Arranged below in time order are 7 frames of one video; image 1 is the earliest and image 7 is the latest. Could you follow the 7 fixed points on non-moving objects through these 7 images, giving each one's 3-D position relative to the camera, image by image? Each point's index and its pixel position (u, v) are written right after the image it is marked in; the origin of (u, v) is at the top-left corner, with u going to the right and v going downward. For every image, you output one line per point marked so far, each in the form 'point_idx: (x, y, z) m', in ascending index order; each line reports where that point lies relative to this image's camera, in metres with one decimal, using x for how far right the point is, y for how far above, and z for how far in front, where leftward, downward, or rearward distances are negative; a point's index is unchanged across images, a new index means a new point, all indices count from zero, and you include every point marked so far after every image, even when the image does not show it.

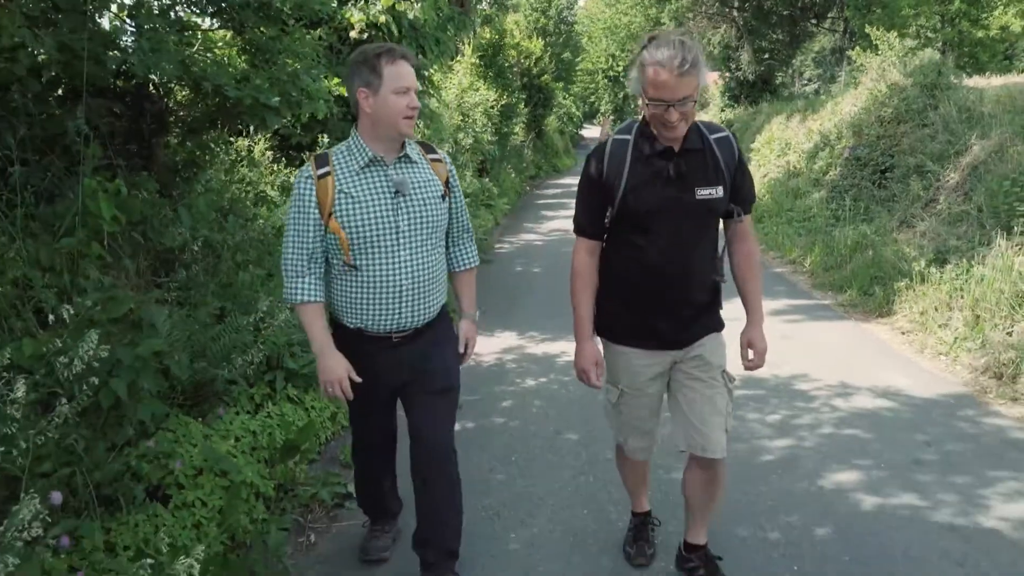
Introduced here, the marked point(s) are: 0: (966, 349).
0: (+3.6, -0.5, +6.2) m
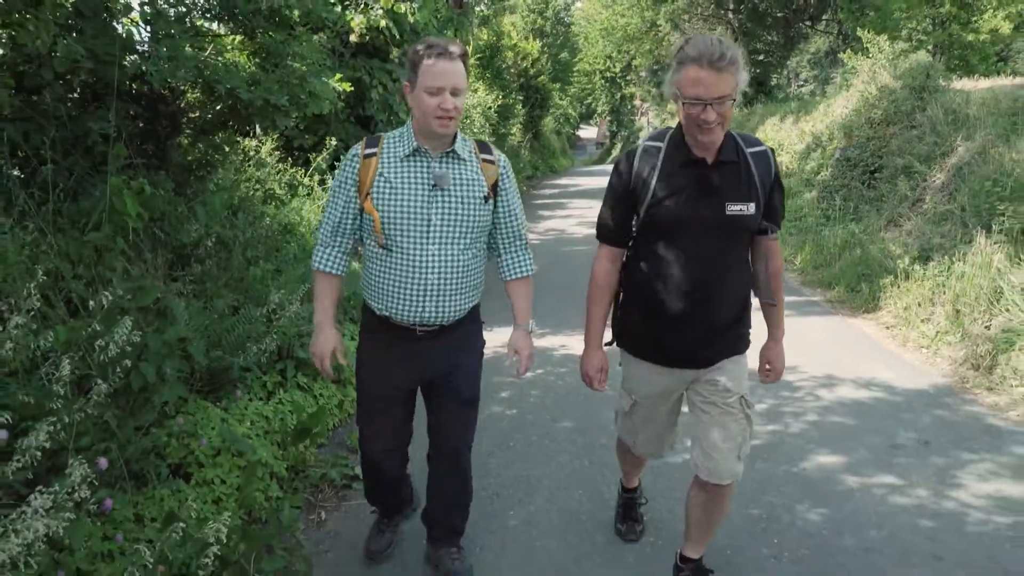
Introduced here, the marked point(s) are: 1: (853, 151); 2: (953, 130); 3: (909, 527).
0: (+3.6, -0.4, +6.4) m
1: (+5.3, +2.1, +12.0) m
2: (+5.7, +2.0, +10.0) m
3: (+1.9, -1.2, +3.7) m
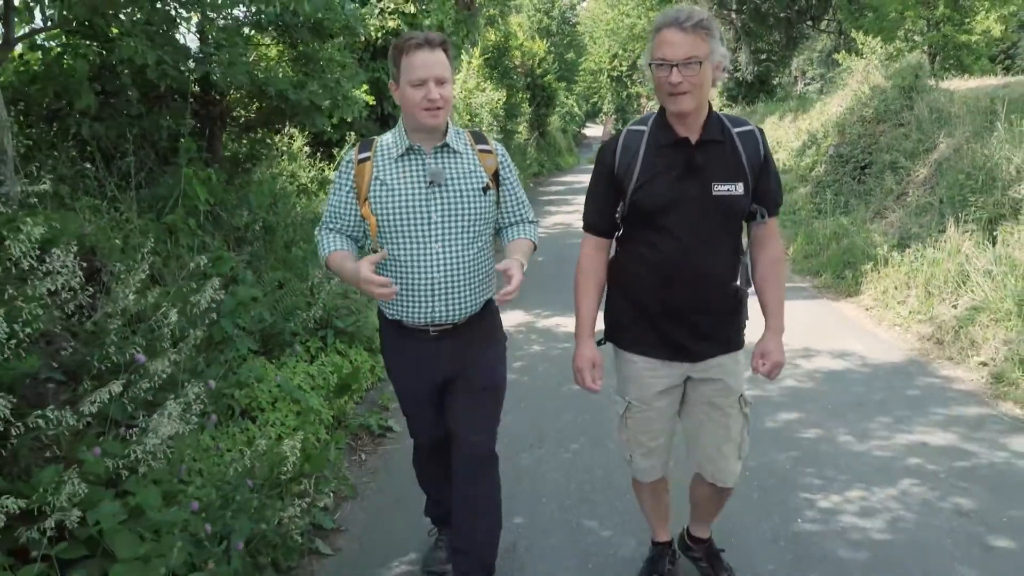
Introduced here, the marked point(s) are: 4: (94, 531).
0: (+3.7, -0.3, +7.1) m
1: (+5.4, +2.3, +12.7) m
2: (+5.8, +2.2, +10.6) m
3: (+2.0, -1.0, +4.4) m
4: (-1.4, -0.8, +2.6) m
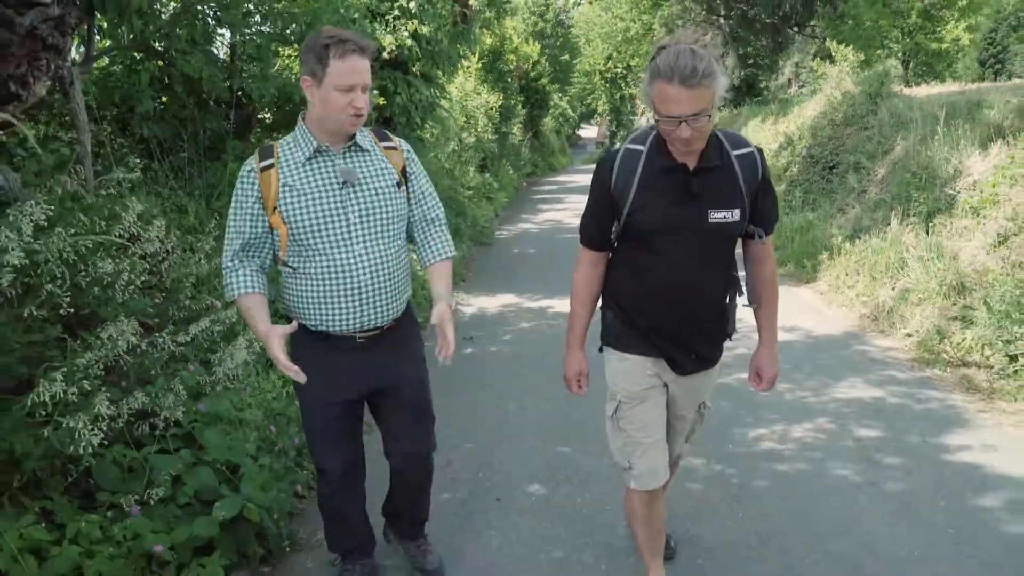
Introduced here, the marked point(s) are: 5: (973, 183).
0: (+3.6, -0.1, +8.0) m
1: (+5.3, +2.4, +13.6) m
2: (+5.7, +2.3, +11.6) m
3: (+1.9, -0.8, +5.3) m
4: (-1.4, -0.6, +3.5) m
5: (+4.8, +1.1, +8.1) m
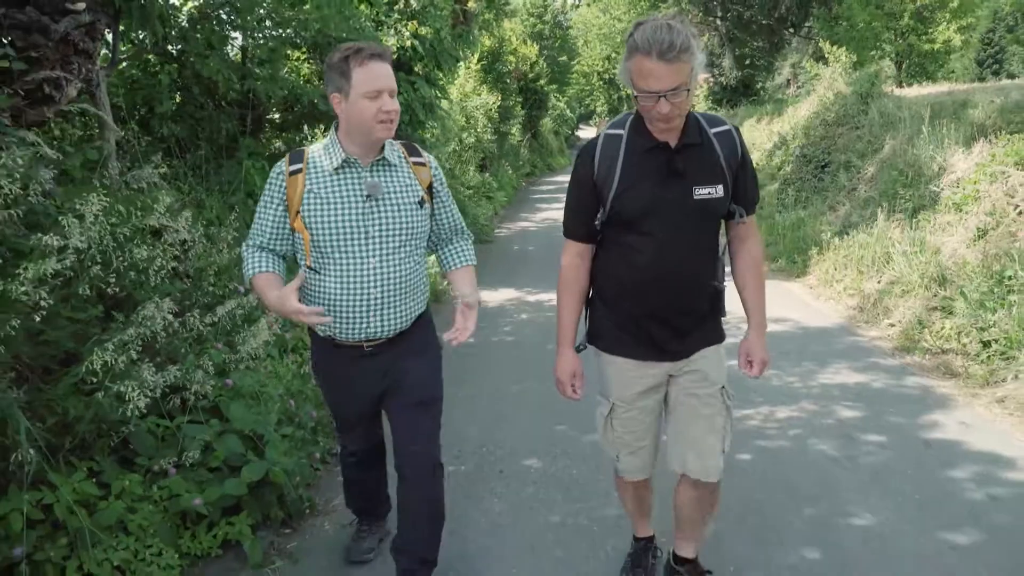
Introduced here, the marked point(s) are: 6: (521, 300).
0: (+3.6, -0.1, +8.3) m
1: (+5.3, +2.5, +13.9) m
2: (+5.7, +2.4, +11.9) m
3: (+1.9, -0.8, +5.6) m
4: (-1.4, -0.5, +3.8) m
5: (+4.8, +1.2, +8.4) m
6: (+0.1, -0.1, +8.8) m
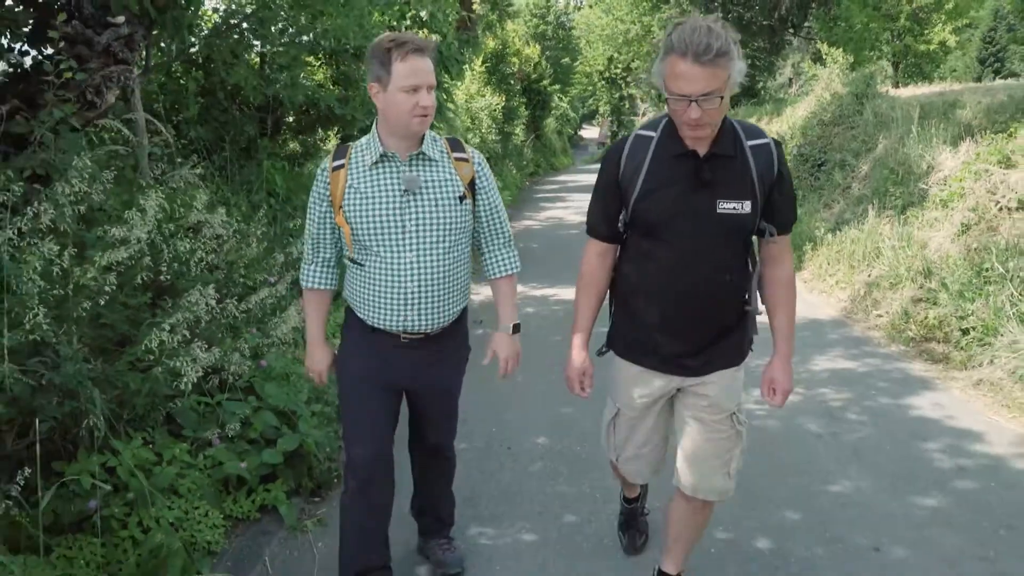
0: (+3.7, 0.0, +8.7) m
1: (+5.4, +2.6, +14.3) m
2: (+5.8, +2.5, +12.3) m
3: (+2.0, -0.7, +6.0) m
4: (-1.4, -0.5, +4.1) m
5: (+4.9, +1.2, +8.8) m
6: (+0.2, -0.1, +9.2) m
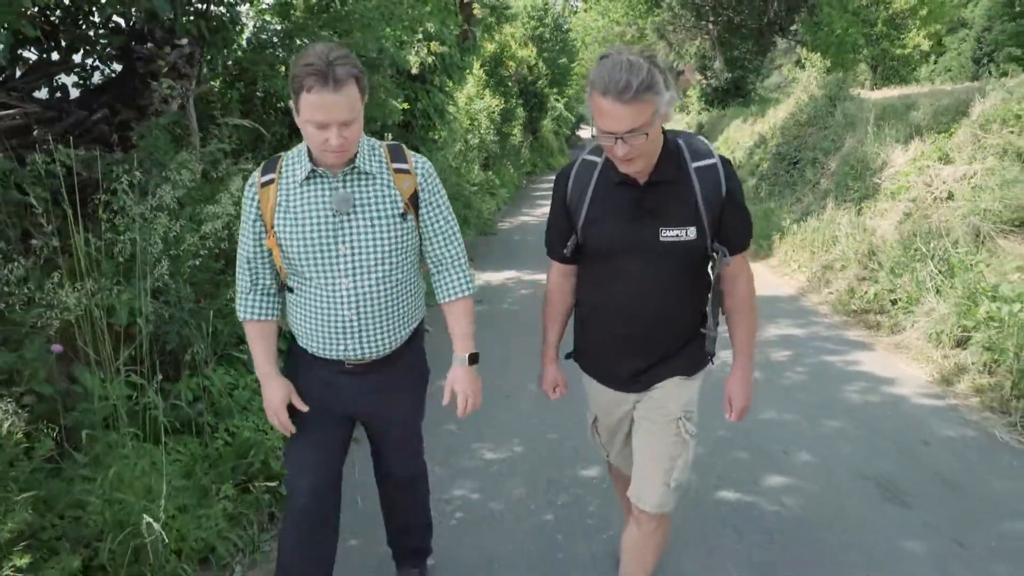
0: (+3.6, +0.2, +9.7) m
1: (+5.3, +2.8, +15.3) m
2: (+5.7, +2.7, +13.3) m
3: (+1.9, -0.5, +7.0) m
4: (-1.4, -0.3, +5.2) m
5: (+4.8, +1.5, +9.8) m
6: (+0.1, +0.1, +10.2) m
